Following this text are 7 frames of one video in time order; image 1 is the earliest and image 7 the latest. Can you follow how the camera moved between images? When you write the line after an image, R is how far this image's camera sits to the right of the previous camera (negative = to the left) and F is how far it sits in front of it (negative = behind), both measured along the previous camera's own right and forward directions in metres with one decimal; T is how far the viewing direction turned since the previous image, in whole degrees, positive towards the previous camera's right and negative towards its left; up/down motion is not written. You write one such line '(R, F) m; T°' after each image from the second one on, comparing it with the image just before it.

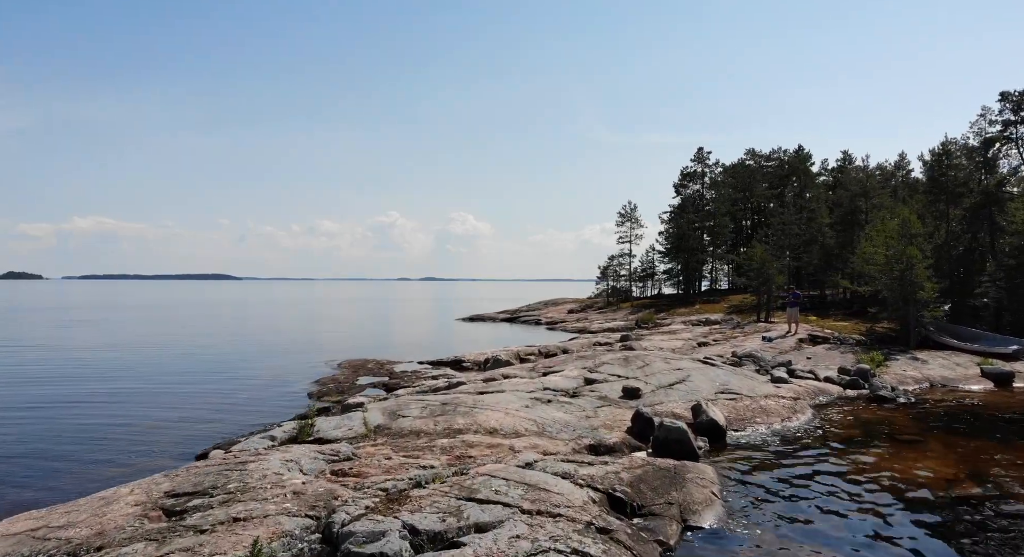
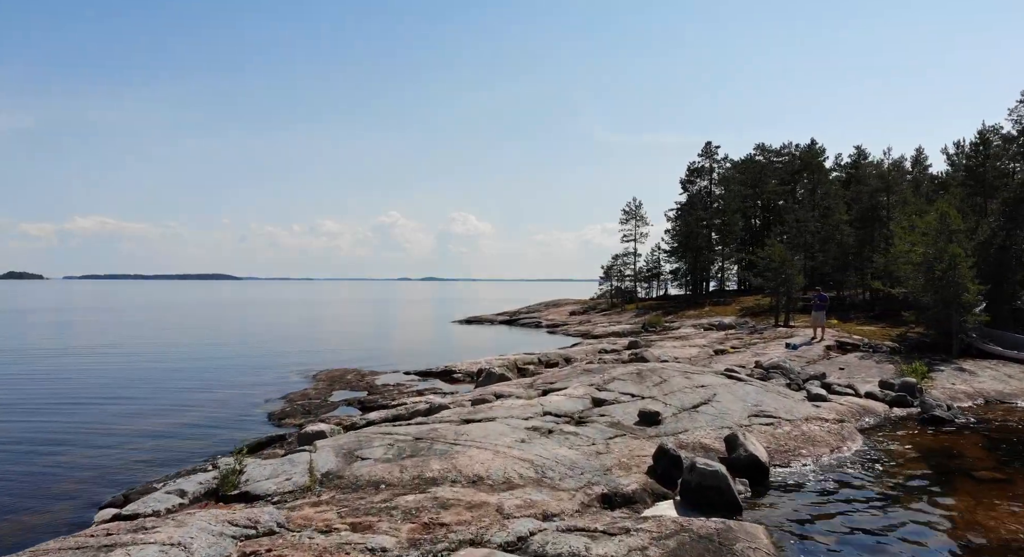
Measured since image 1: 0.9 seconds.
(+0.2, +4.7) m; 0°
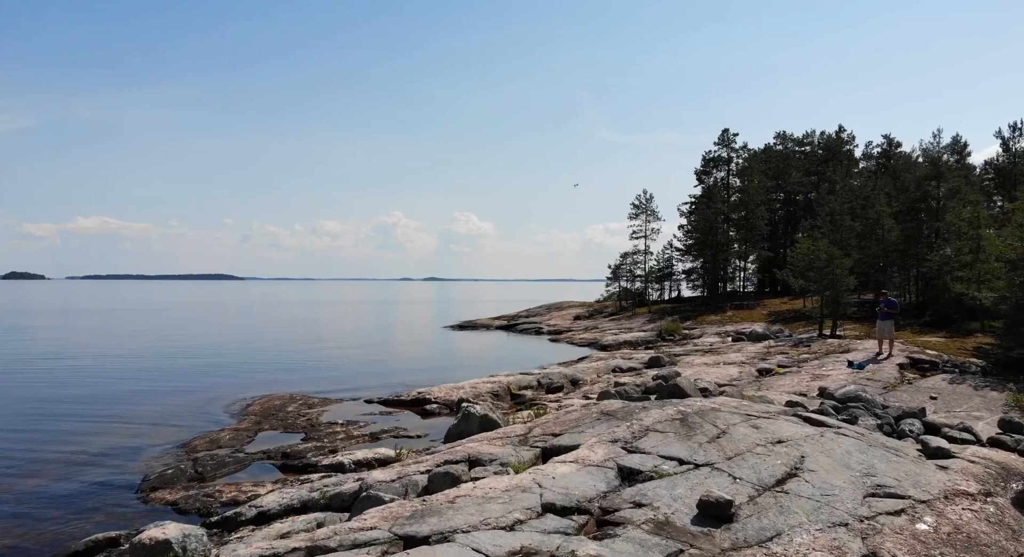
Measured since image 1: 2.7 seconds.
(+0.4, +9.0) m; 0°
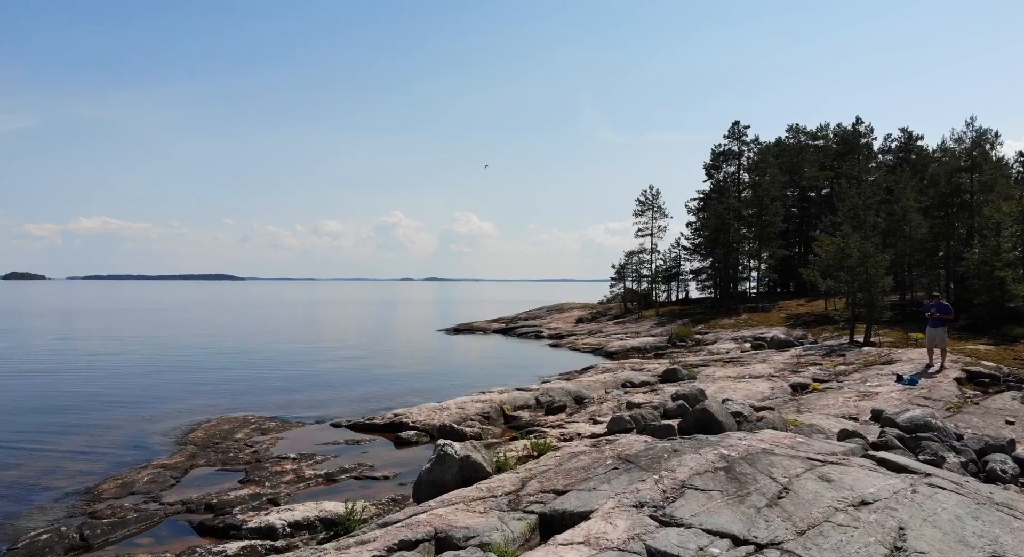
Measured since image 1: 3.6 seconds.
(+0.3, +4.9) m; 0°
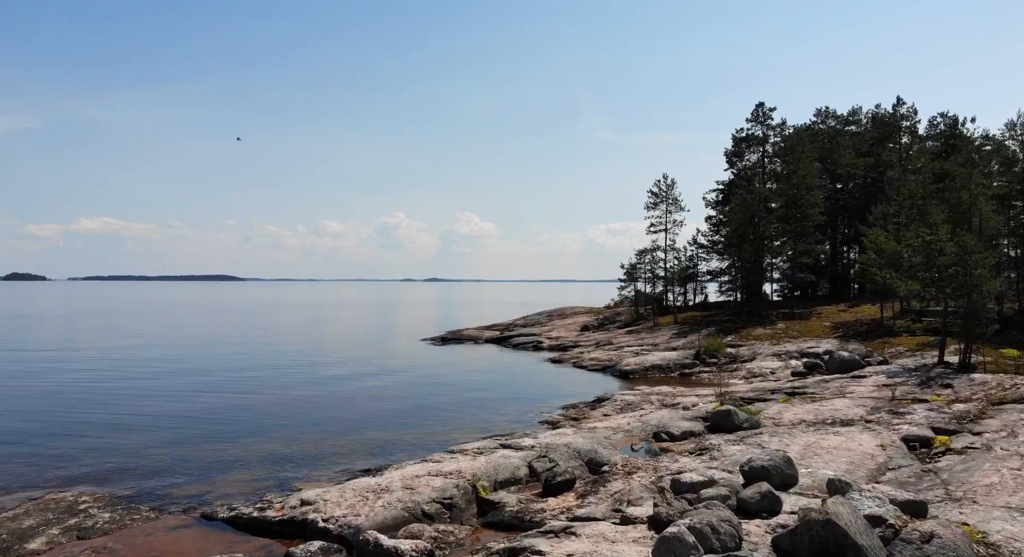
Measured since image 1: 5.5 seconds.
(+0.5, +9.9) m; 0°
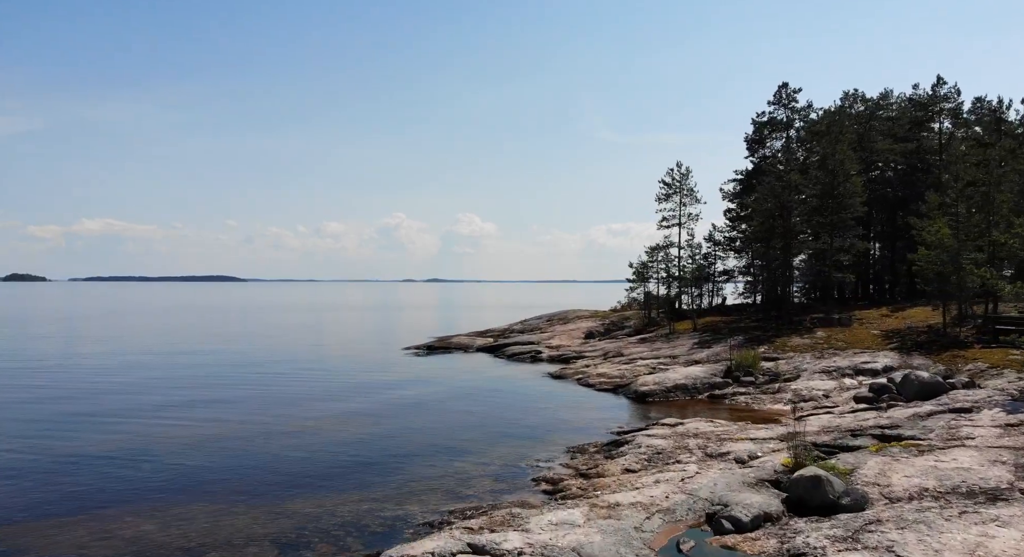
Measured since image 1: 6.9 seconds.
(+0.4, +7.8) m; 0°
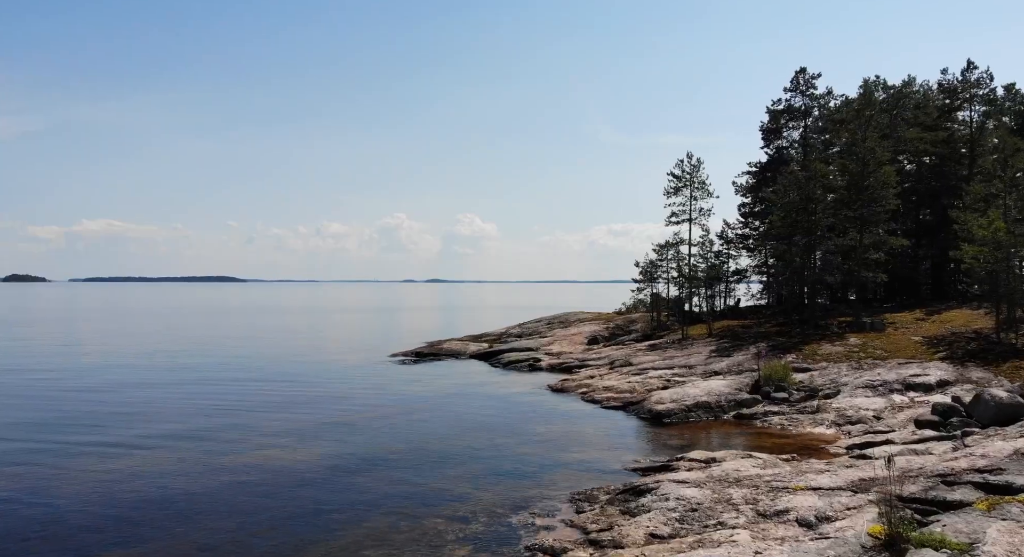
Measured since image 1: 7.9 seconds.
(+0.3, +5.0) m; 0°
